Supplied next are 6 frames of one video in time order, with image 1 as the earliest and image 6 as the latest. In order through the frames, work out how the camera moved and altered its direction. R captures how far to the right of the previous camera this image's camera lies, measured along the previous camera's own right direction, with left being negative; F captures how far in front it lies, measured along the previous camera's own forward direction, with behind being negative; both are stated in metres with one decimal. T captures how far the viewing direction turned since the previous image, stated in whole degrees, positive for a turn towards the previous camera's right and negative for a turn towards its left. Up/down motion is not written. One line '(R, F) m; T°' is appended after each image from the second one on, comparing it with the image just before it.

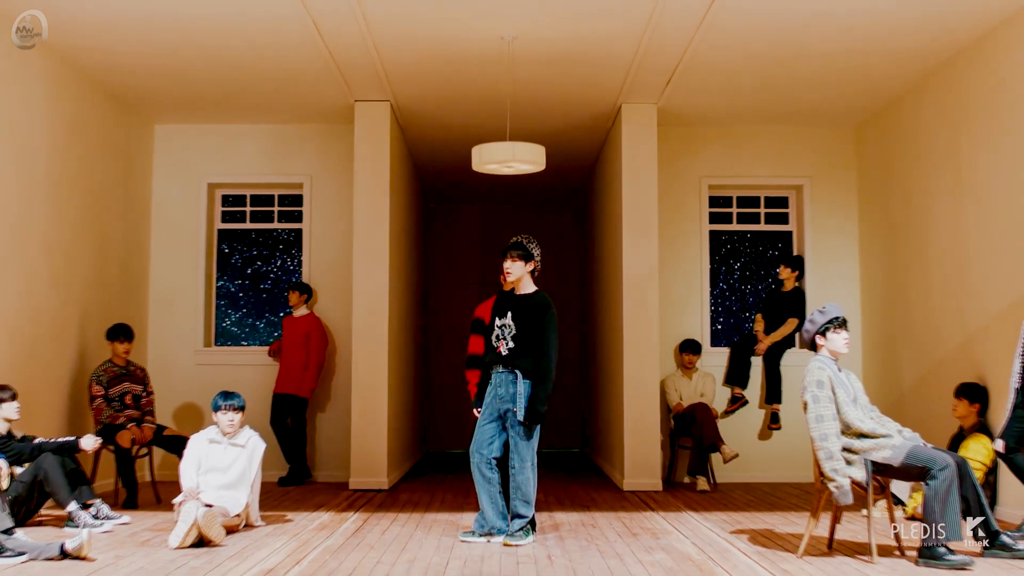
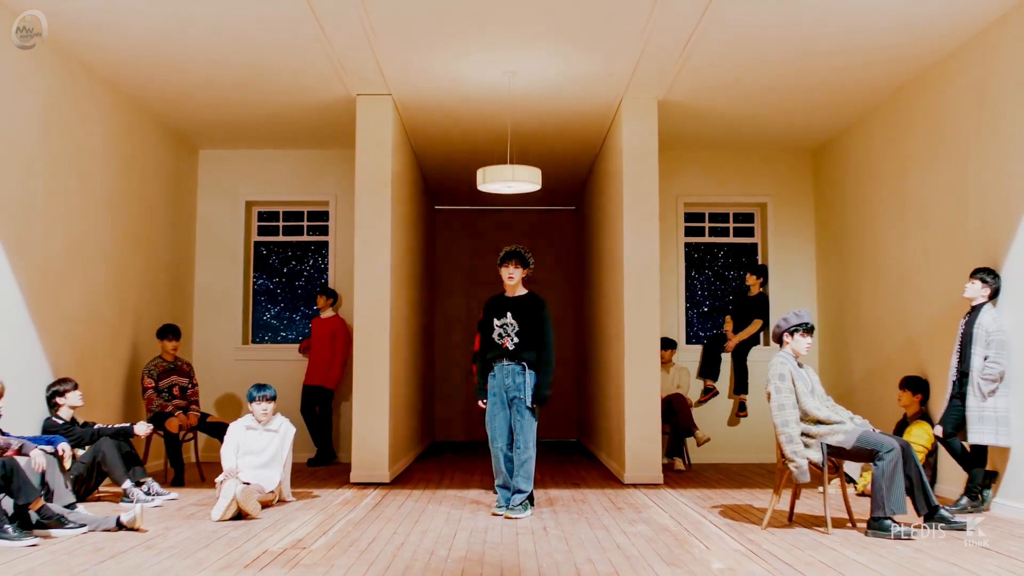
(0.0, -0.6) m; 0°
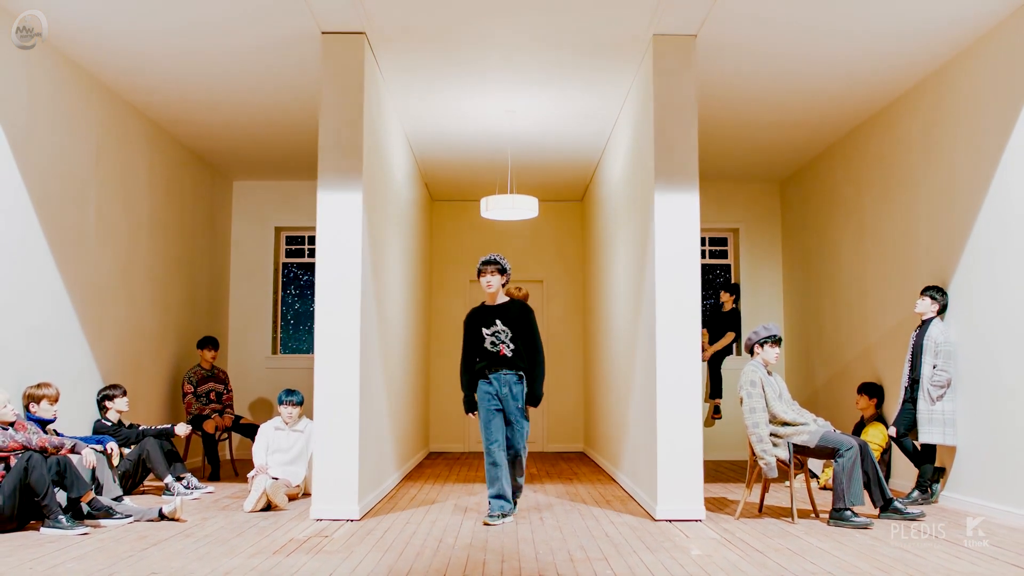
(-0.1, -0.6) m; +1°
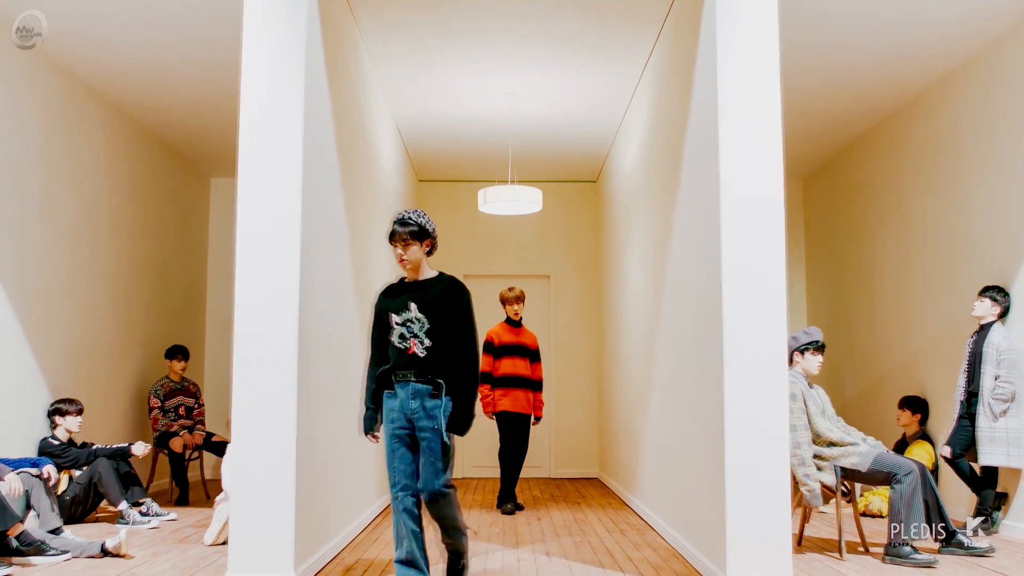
(-0.1, +0.7) m; +1°
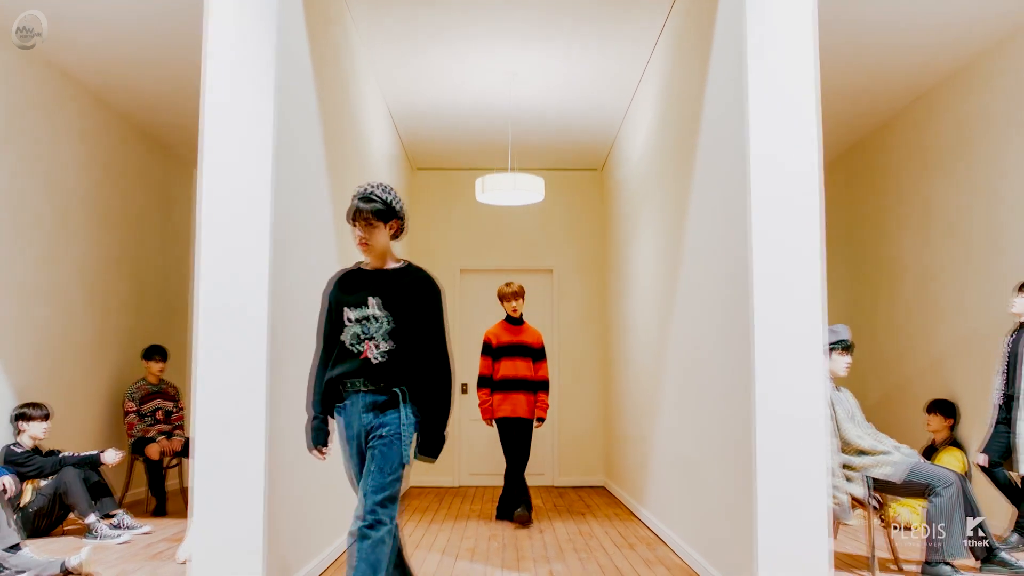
(0.0, +0.4) m; 0°
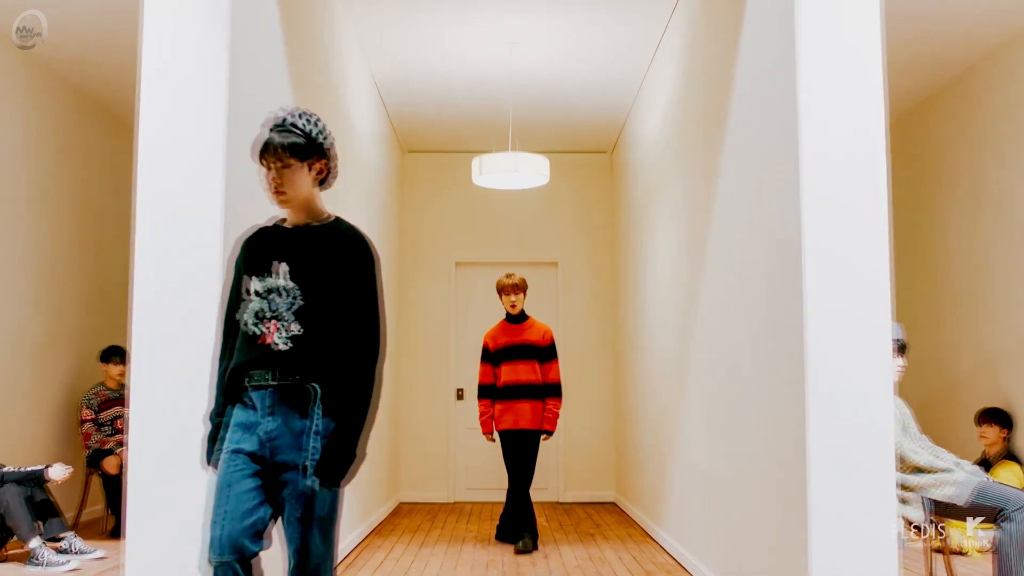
(+0.1, +0.5) m; -2°
